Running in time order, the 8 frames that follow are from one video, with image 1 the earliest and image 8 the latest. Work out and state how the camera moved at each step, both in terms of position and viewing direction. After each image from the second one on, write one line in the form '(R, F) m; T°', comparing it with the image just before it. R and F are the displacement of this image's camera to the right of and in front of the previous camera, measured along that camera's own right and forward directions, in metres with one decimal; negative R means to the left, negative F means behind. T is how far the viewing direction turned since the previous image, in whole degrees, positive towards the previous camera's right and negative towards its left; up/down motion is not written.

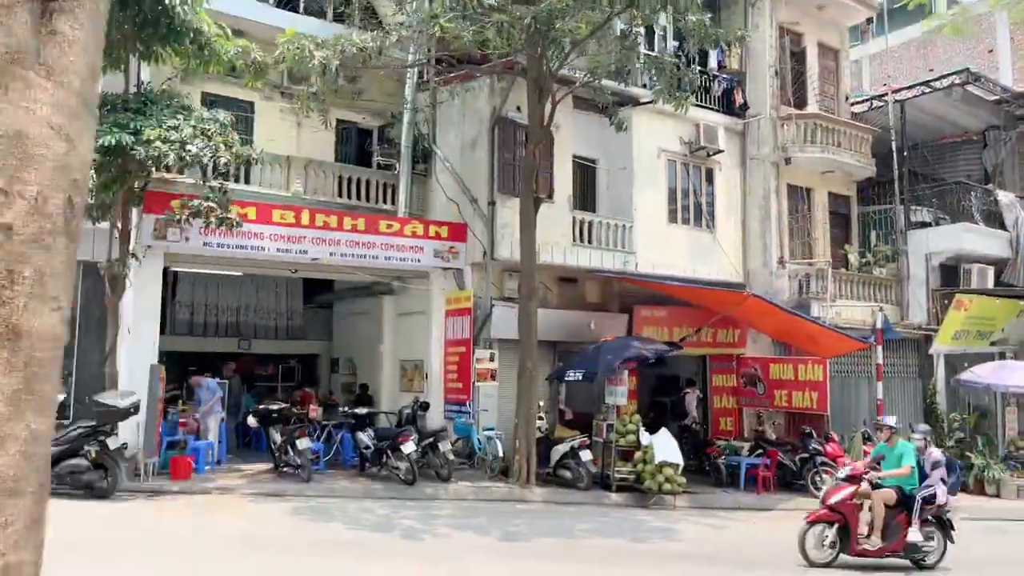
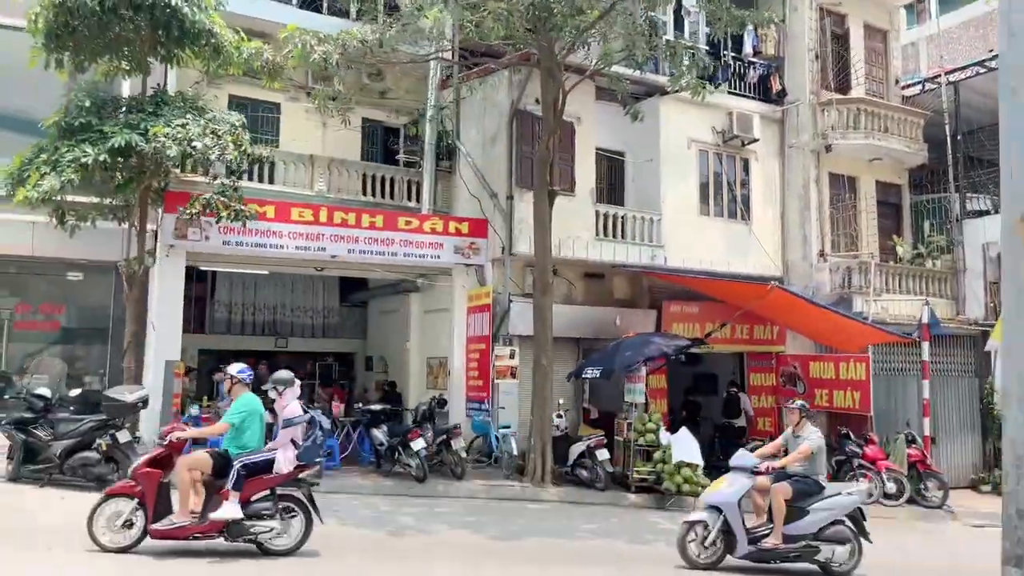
(+0.7, +0.2) m; -5°
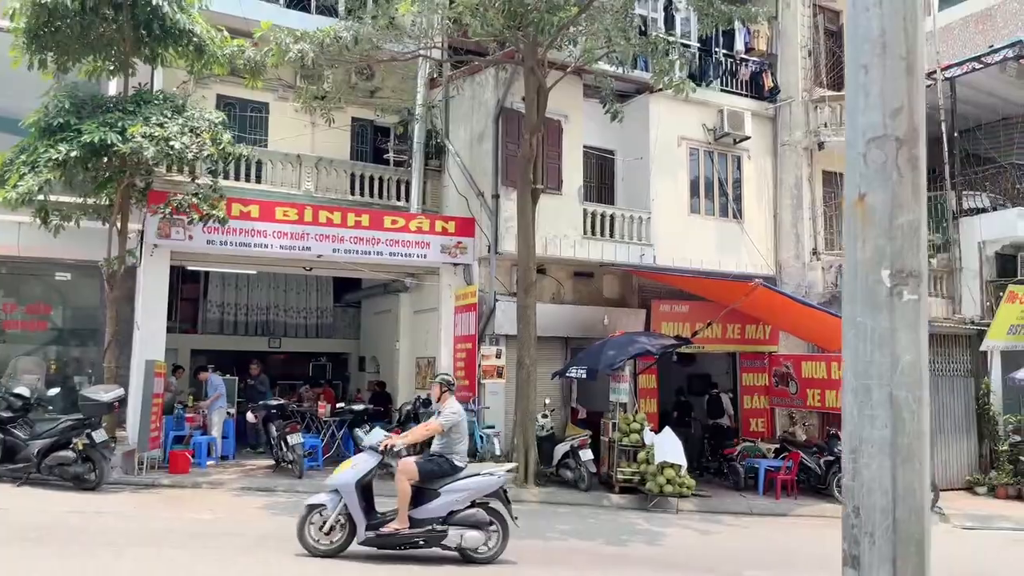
(+0.4, +0.1) m; -1°
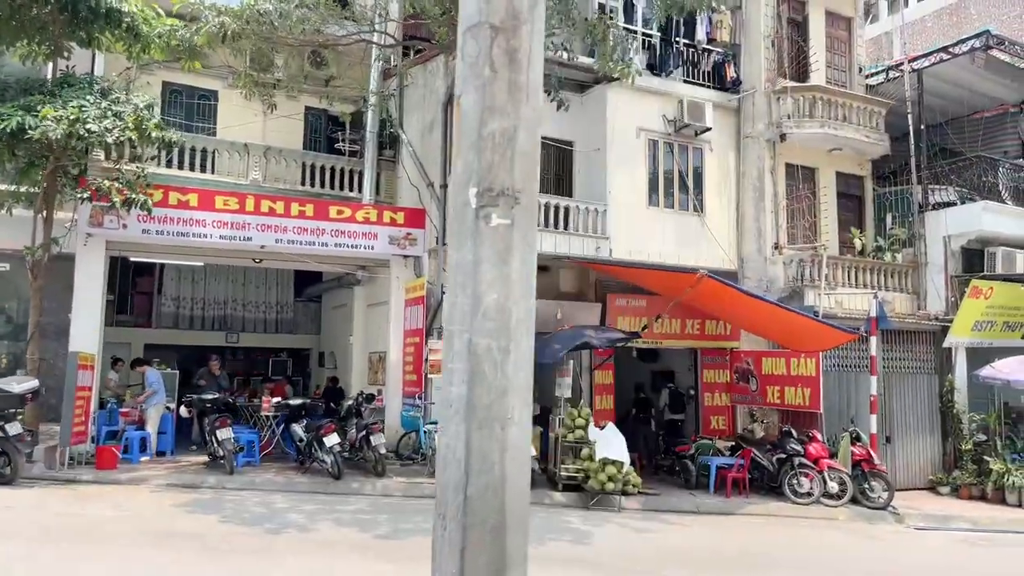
(+0.8, +0.3) m; 0°
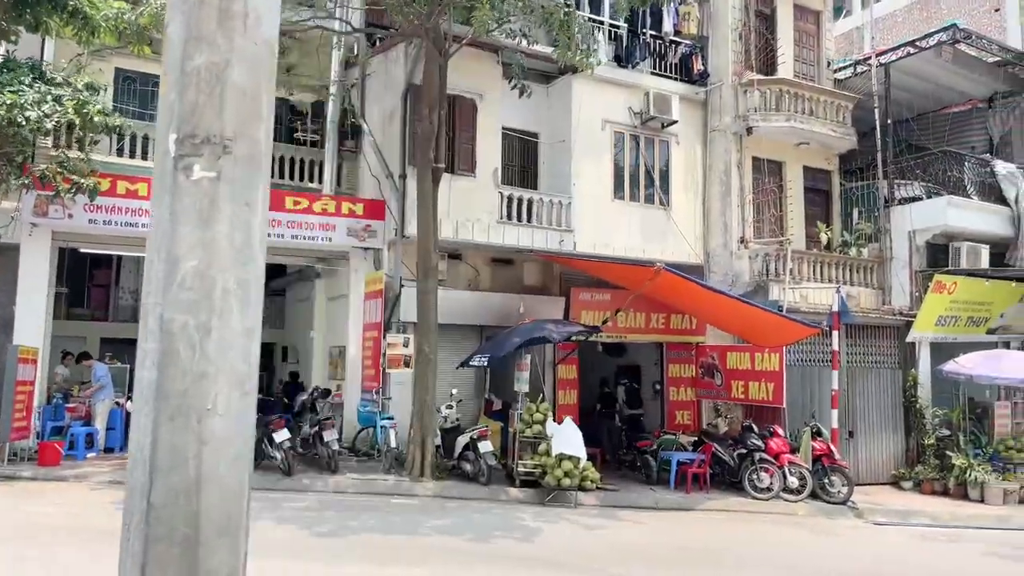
(+0.3, +0.2) m; +1°
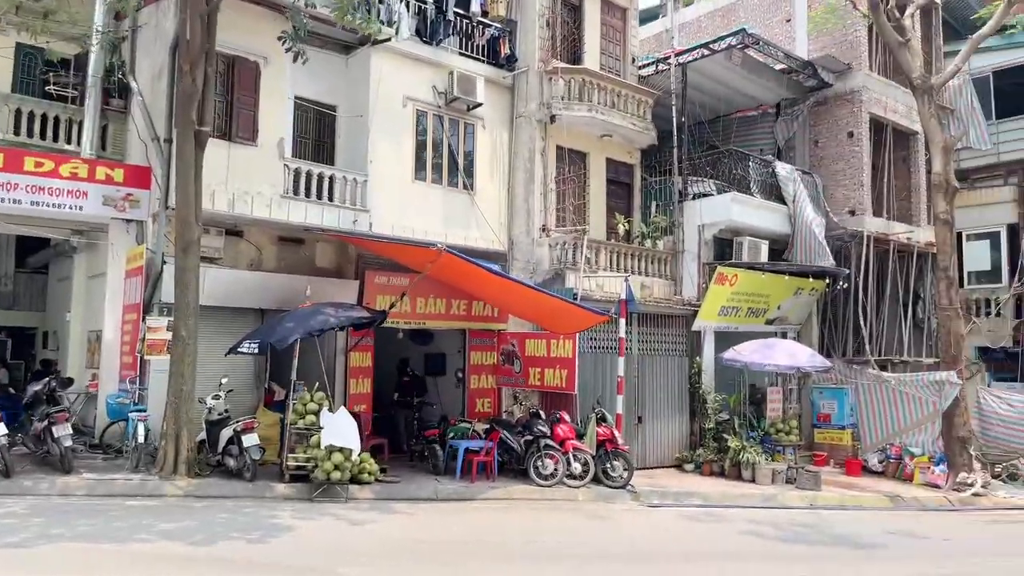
(+0.9, +0.4) m; +12°
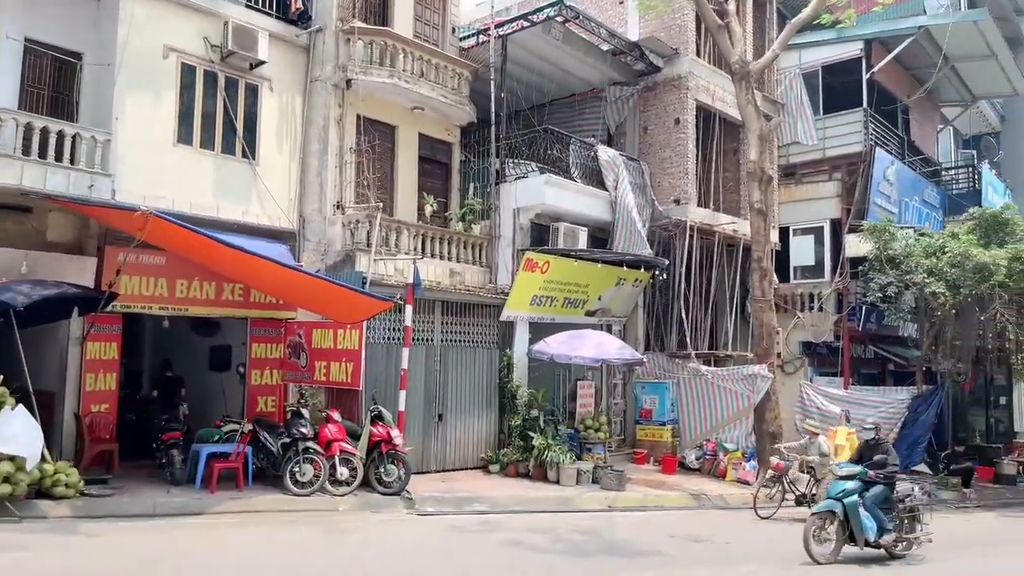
(+1.7, +1.1) m; +8°
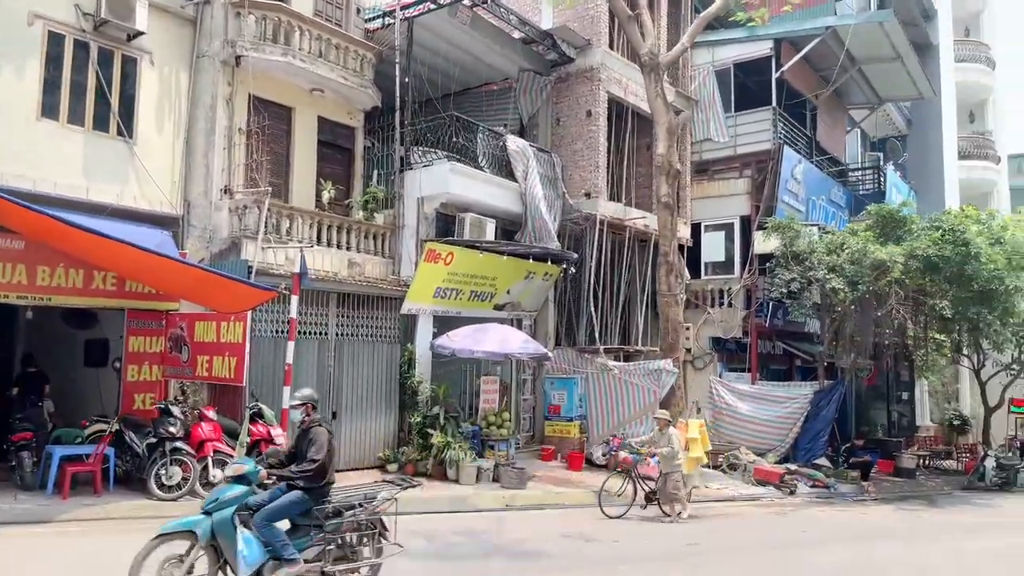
(+0.5, +0.4) m; +5°
